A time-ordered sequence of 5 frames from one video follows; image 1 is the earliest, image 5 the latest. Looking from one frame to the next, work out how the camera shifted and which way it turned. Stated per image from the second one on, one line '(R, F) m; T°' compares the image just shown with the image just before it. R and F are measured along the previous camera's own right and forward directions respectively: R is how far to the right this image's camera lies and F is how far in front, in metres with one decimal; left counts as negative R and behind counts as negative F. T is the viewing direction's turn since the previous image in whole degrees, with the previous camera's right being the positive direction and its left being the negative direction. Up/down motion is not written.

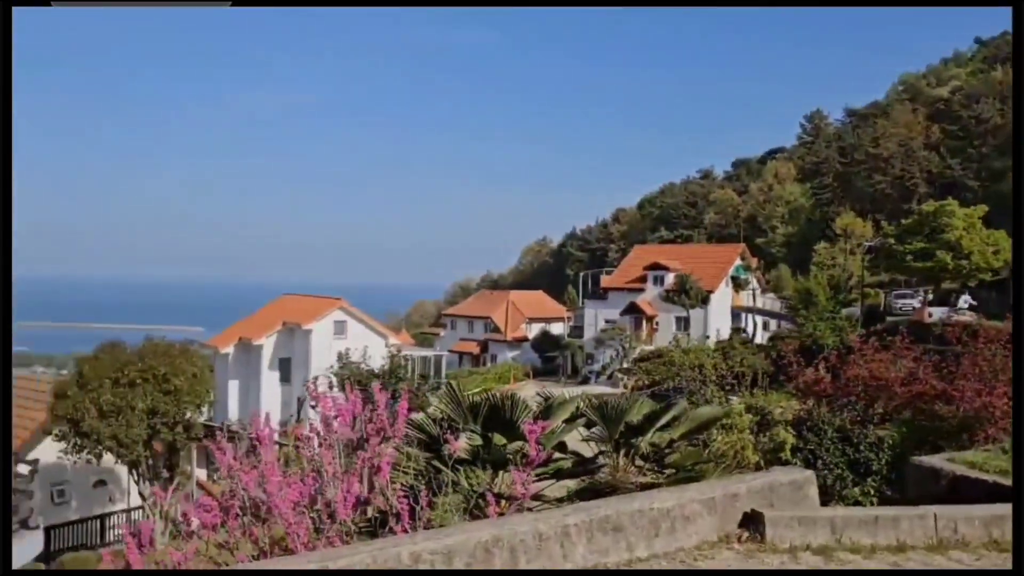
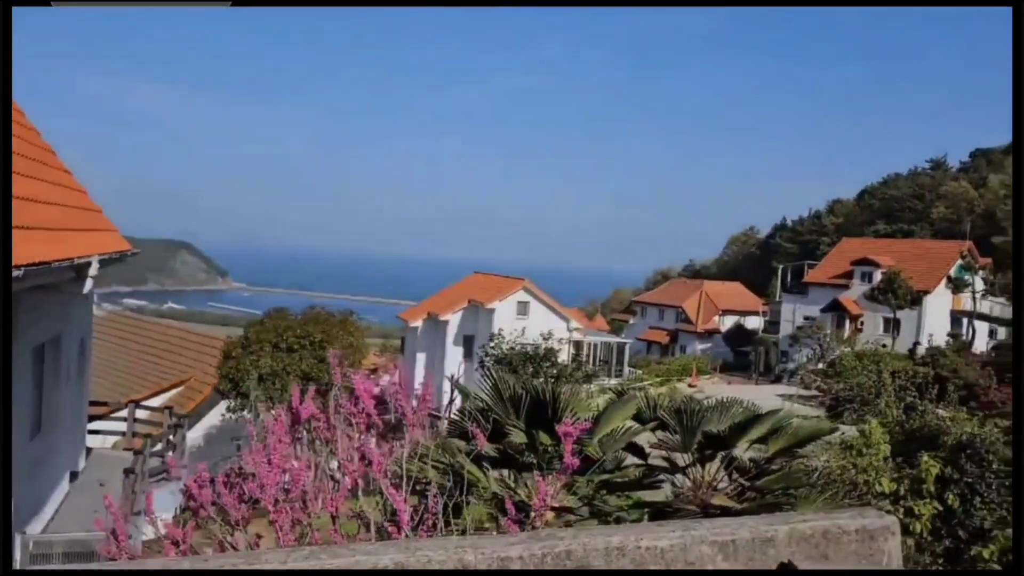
(+0.6, +0.6) m; -14°
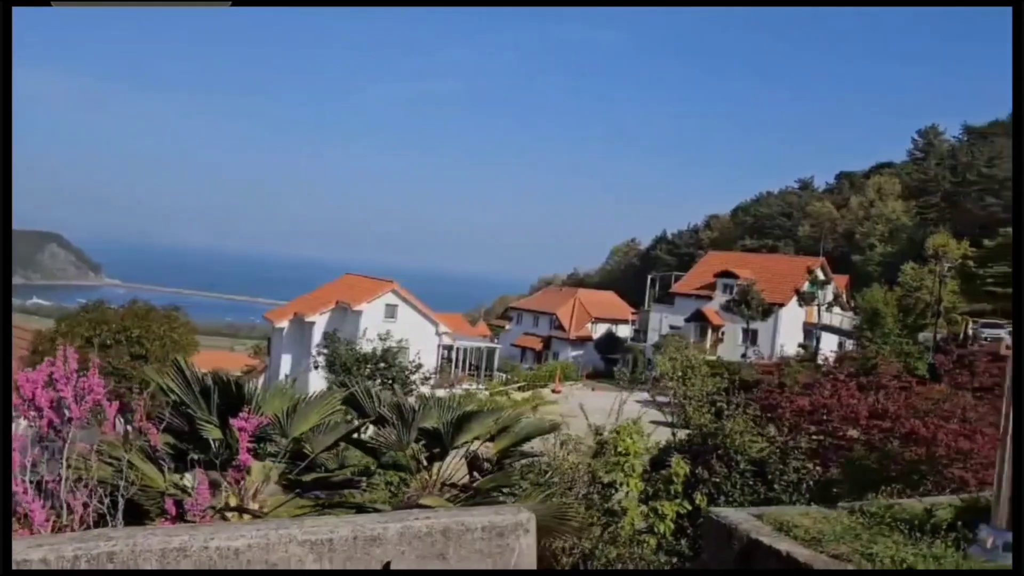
(+0.8, +0.1) m; +7°
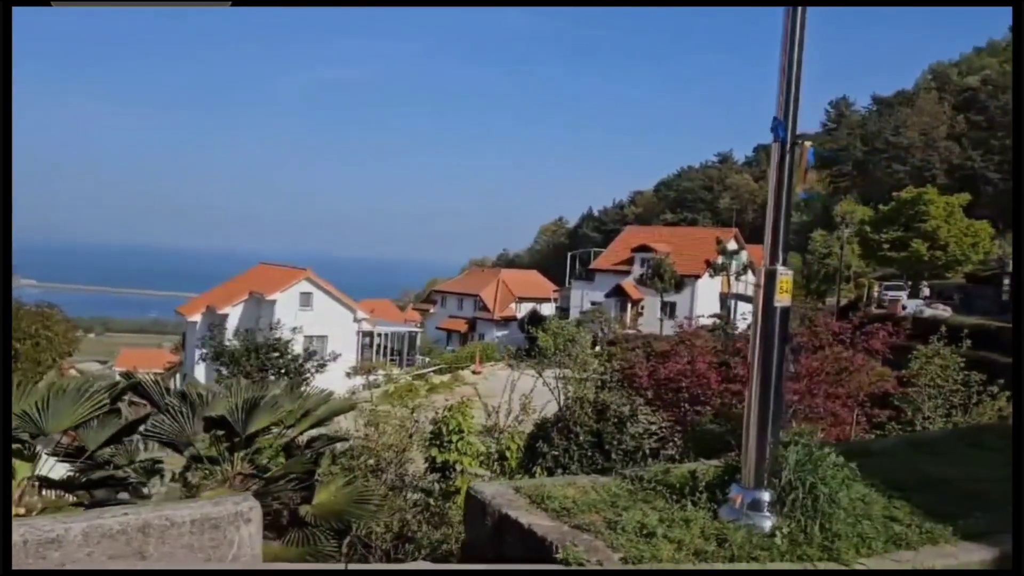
(+0.6, +0.1) m; +4°
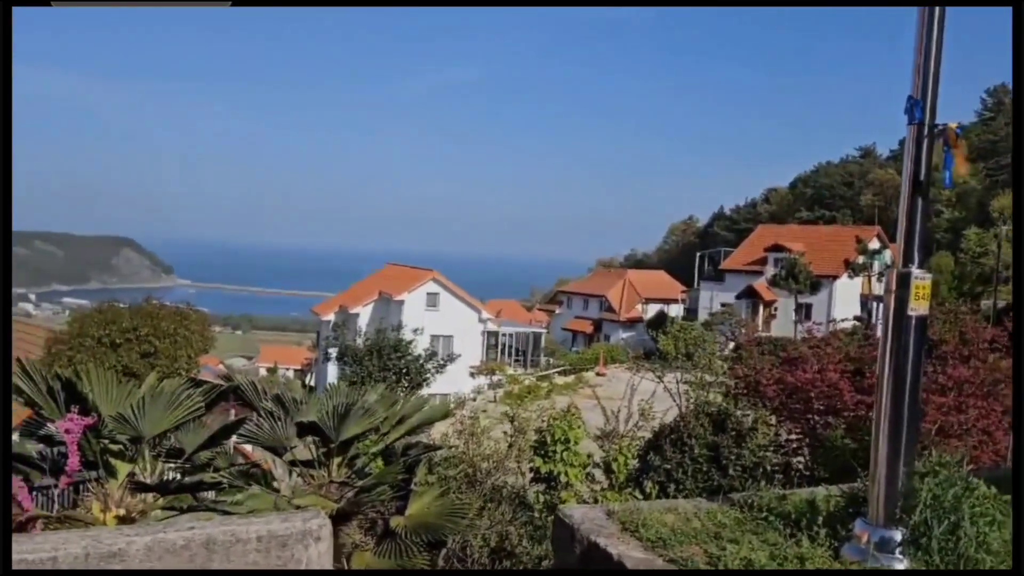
(+0.1, +0.2) m; -9°
